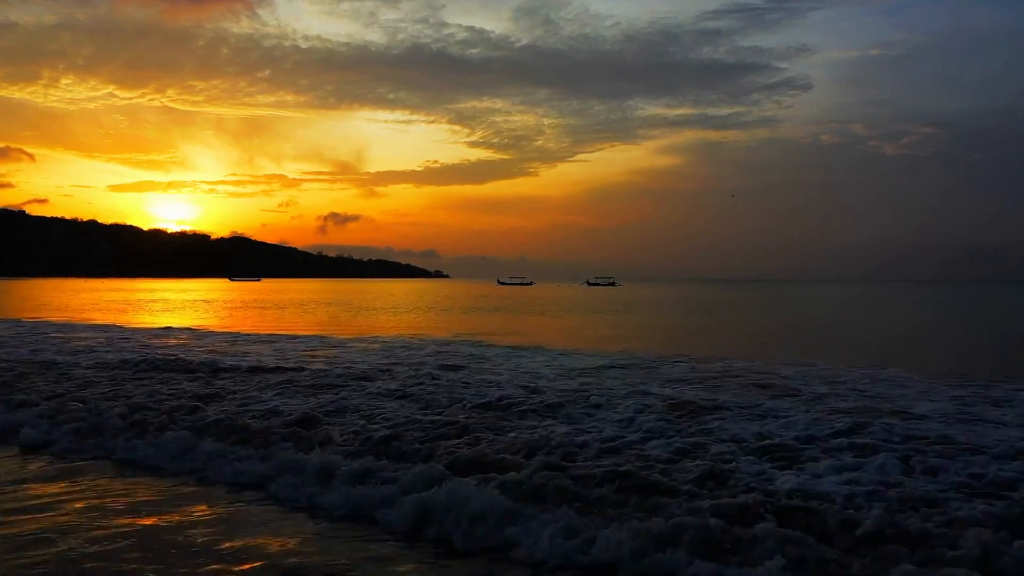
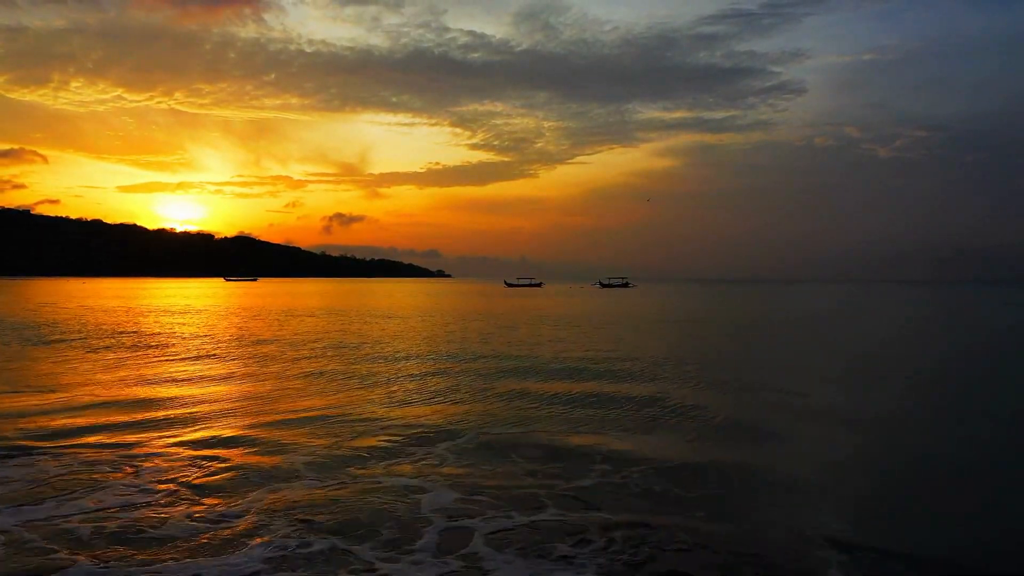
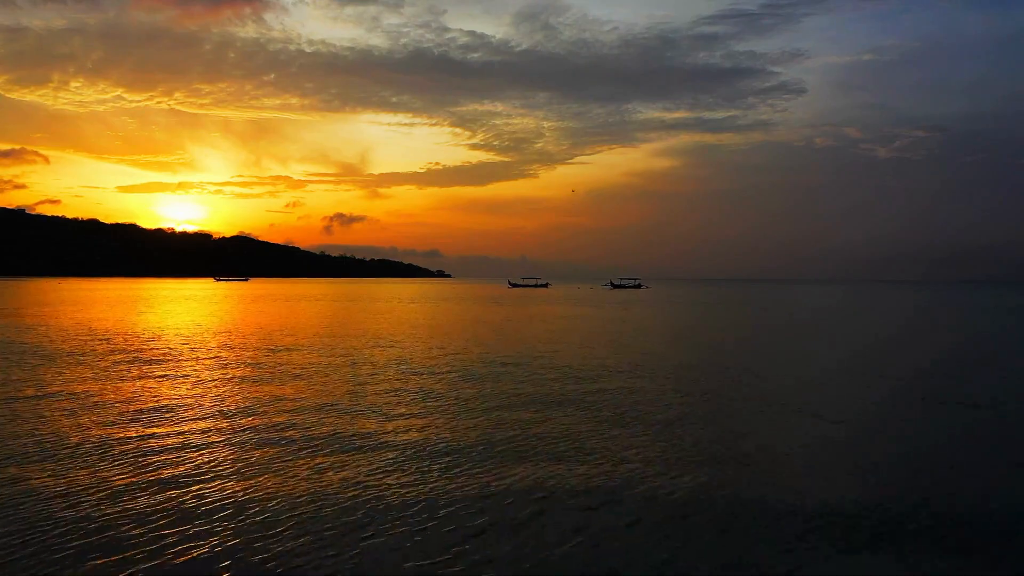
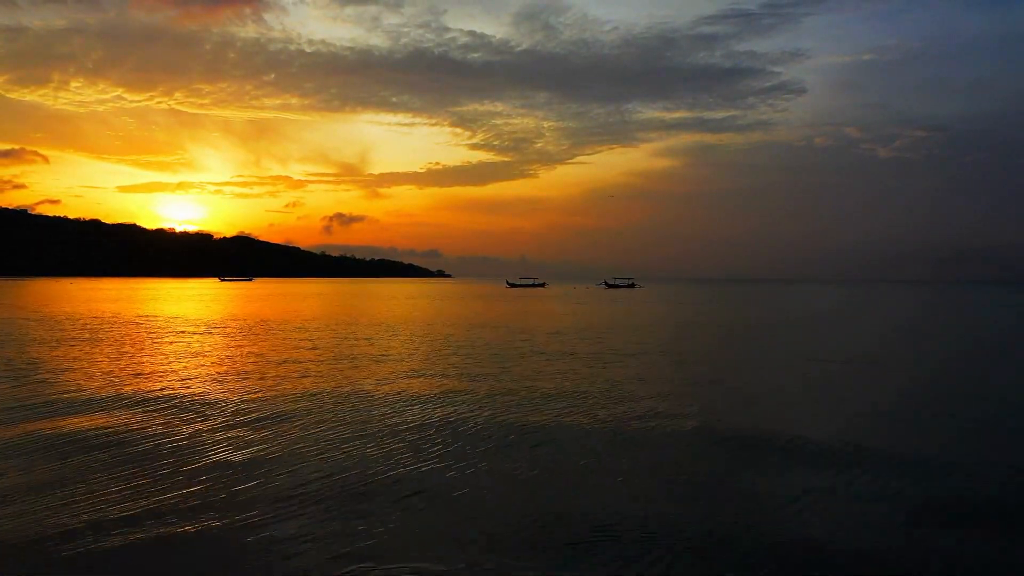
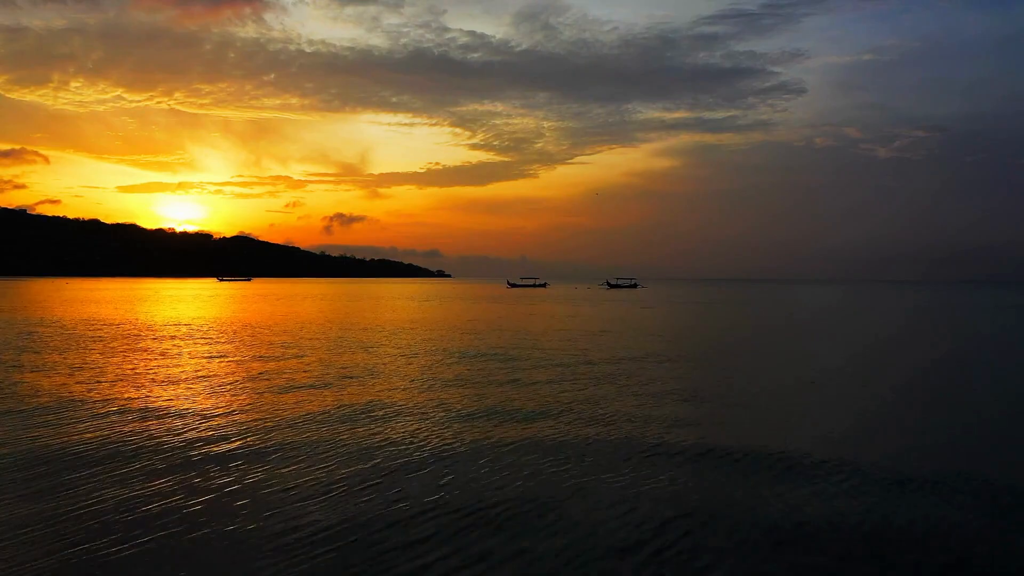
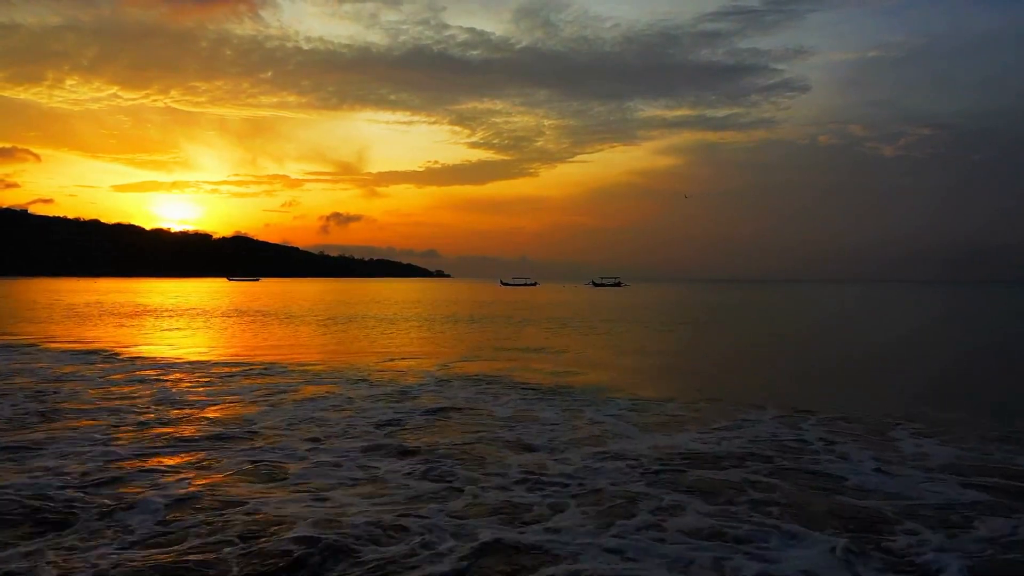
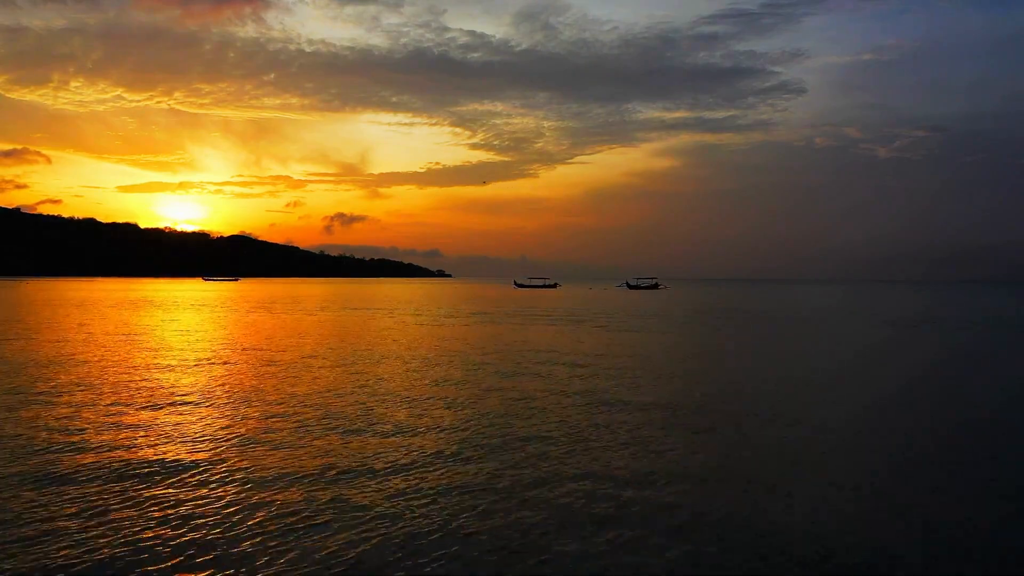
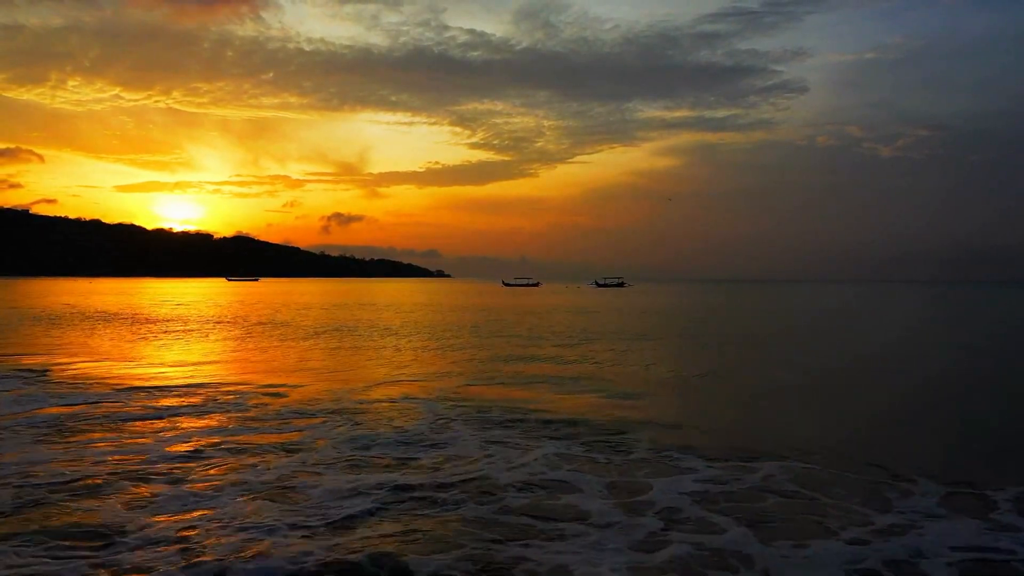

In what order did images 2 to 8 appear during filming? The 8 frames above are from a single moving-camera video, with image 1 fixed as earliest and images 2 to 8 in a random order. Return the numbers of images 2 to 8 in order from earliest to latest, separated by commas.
6, 8, 2, 4, 5, 3, 7
